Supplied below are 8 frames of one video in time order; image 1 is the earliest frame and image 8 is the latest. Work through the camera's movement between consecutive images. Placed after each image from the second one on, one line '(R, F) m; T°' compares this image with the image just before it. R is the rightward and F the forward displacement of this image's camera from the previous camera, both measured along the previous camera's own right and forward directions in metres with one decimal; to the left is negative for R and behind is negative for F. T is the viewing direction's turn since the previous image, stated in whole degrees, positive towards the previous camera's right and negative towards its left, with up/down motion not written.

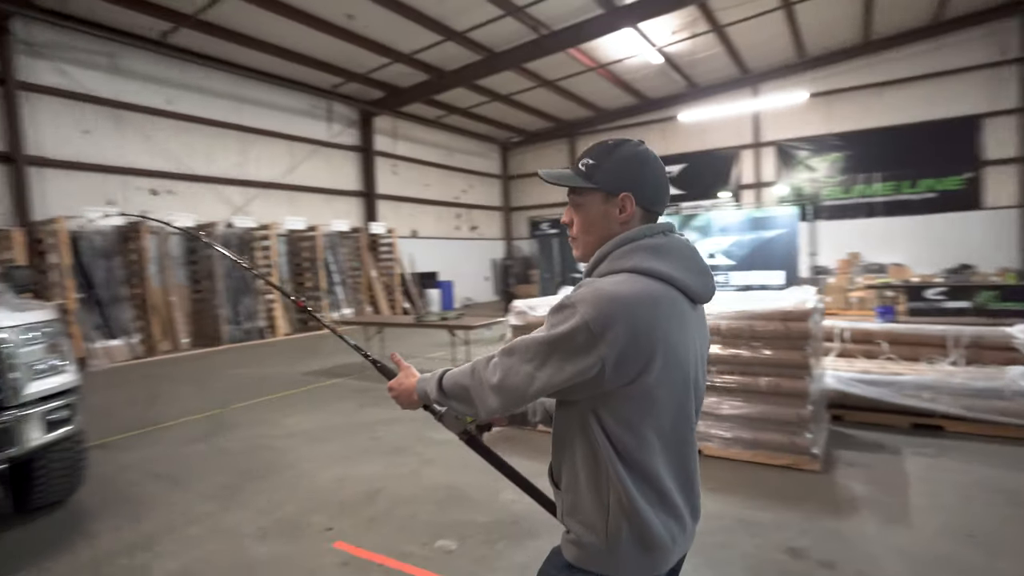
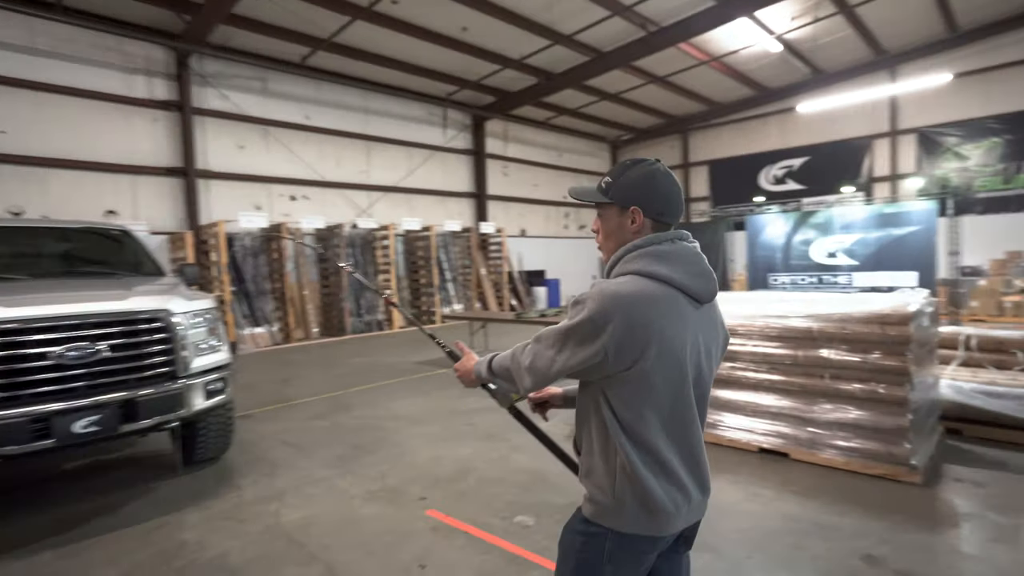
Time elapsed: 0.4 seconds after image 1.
(+0.2, -0.2) m; -11°
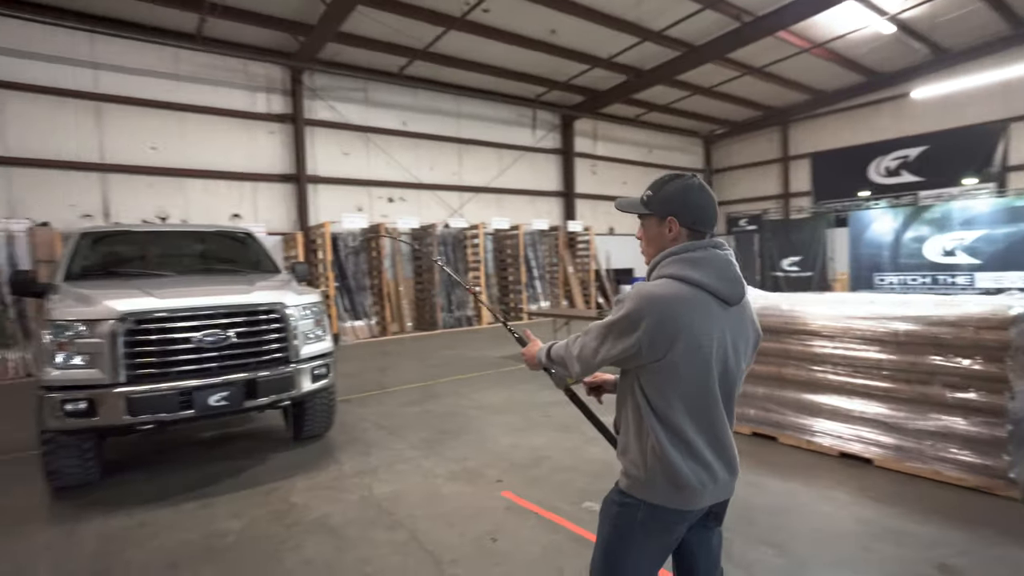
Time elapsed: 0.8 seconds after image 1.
(+0.1, -0.2) m; -9°
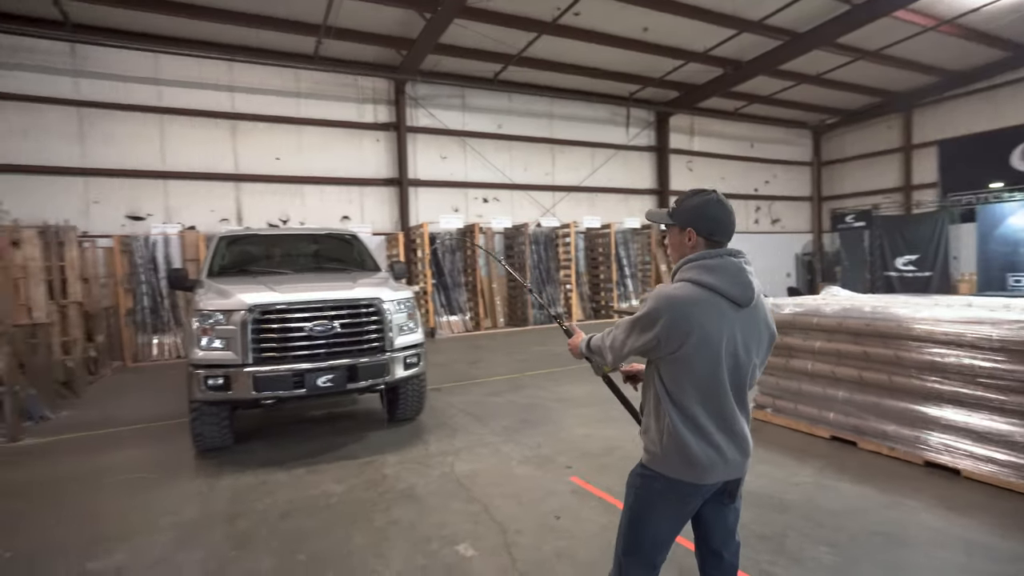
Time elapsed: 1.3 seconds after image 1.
(+0.2, -0.2) m; -10°
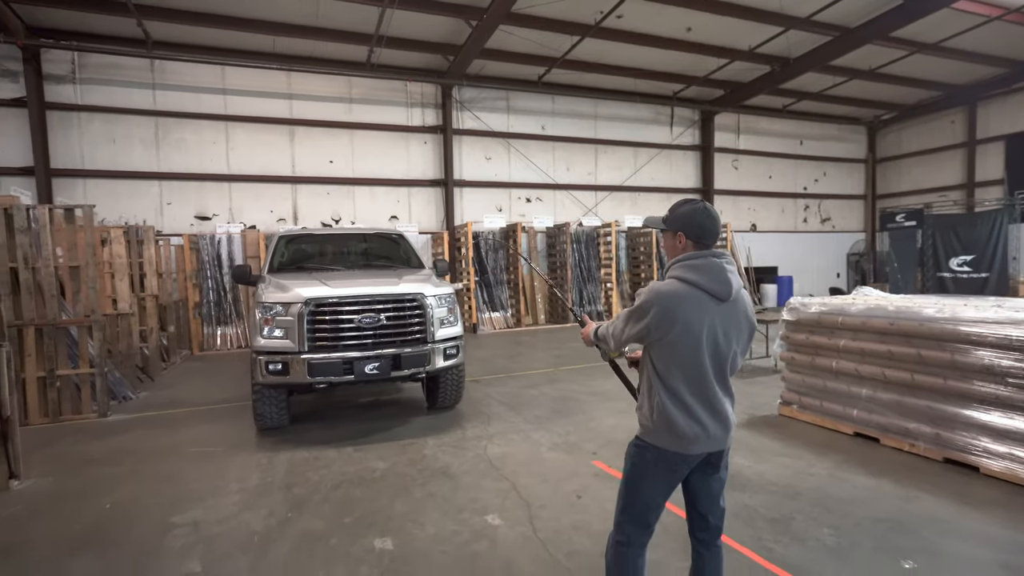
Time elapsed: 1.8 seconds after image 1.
(+0.1, -0.3) m; -5°
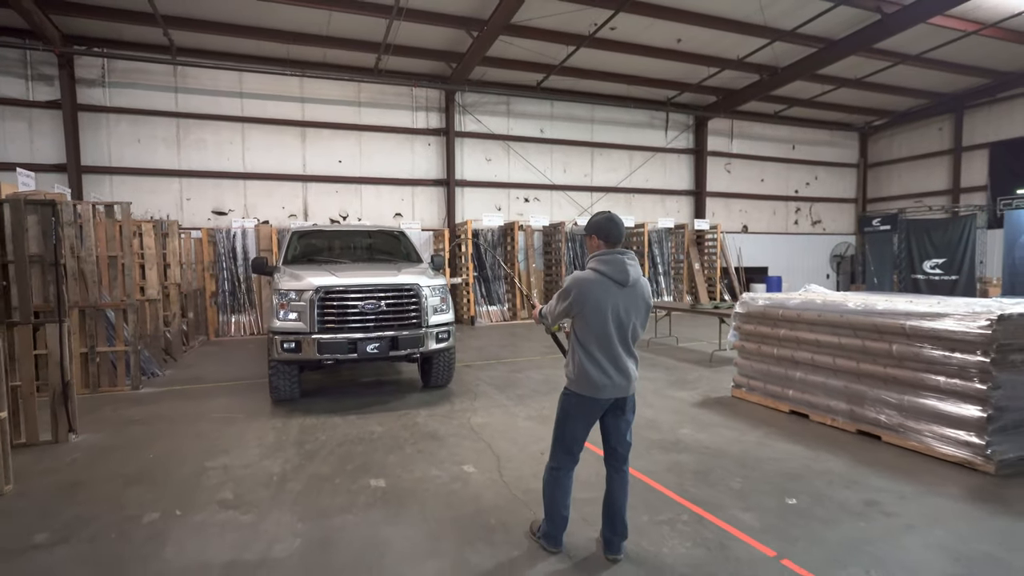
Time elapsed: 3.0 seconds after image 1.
(+0.2, -0.6) m; -1°
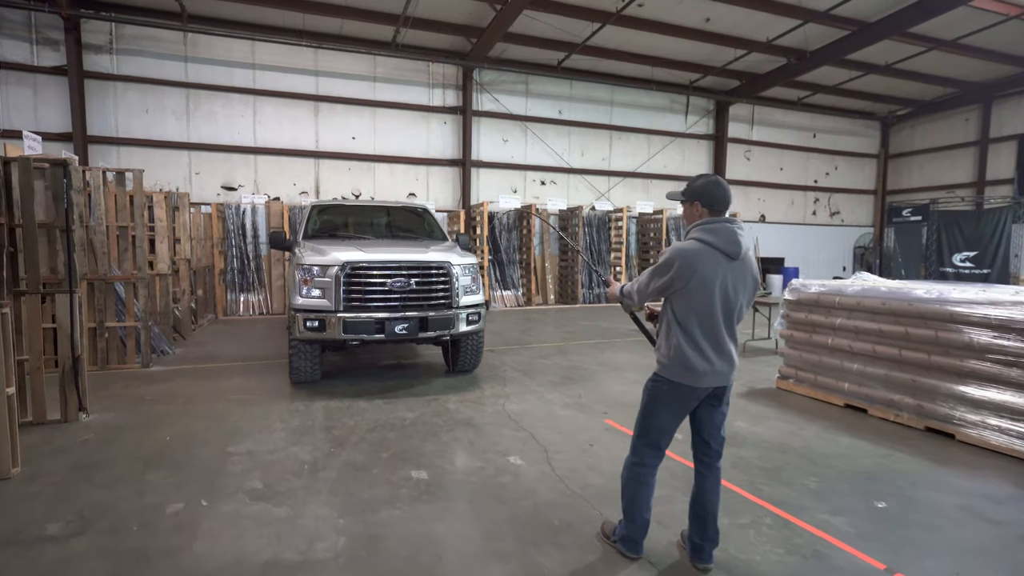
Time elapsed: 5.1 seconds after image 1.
(-0.3, +0.3) m; 0°
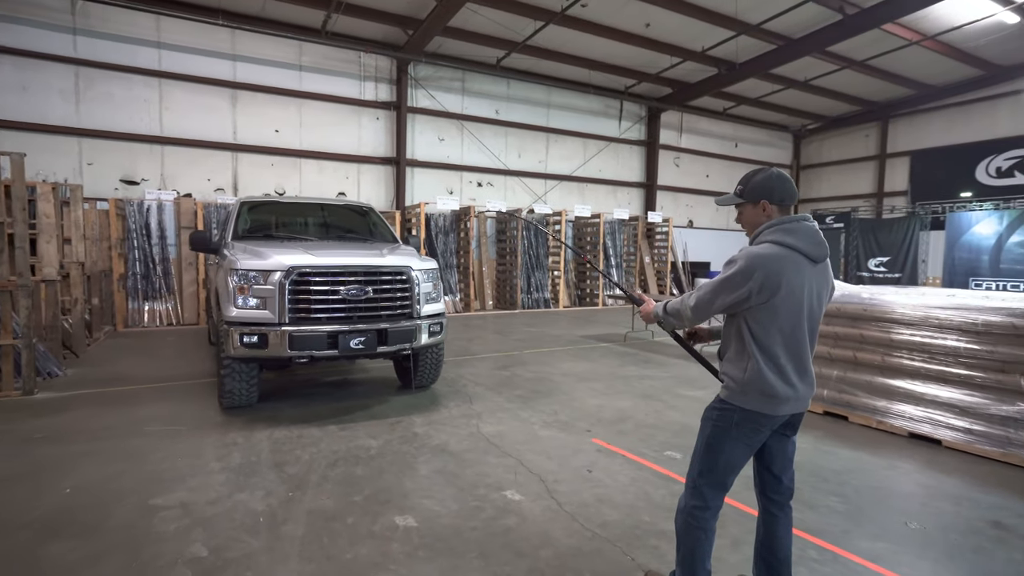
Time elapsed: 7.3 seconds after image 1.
(-0.4, +0.5) m; +8°
